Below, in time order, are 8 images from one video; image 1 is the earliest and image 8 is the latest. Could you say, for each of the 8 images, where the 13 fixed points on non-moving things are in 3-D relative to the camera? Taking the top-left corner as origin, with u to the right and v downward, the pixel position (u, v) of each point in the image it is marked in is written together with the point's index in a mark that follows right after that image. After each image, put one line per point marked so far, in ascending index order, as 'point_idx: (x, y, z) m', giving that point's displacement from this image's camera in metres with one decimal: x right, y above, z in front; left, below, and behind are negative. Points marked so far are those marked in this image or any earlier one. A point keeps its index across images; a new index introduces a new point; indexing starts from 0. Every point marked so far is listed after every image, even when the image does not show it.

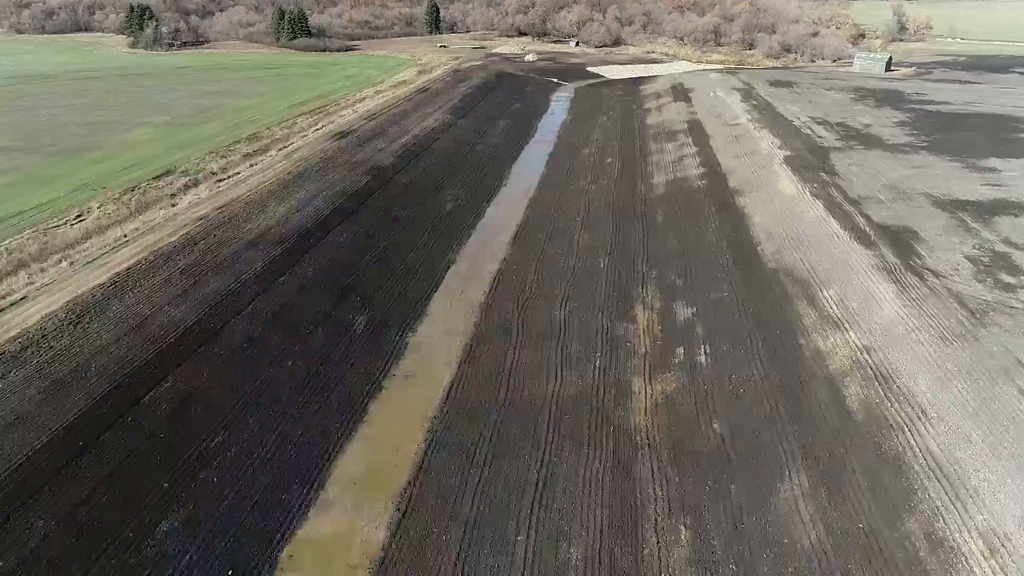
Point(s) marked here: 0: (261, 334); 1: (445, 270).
0: (-4.4, -0.8, +14.0) m
1: (-1.5, +0.4, +18.0) m
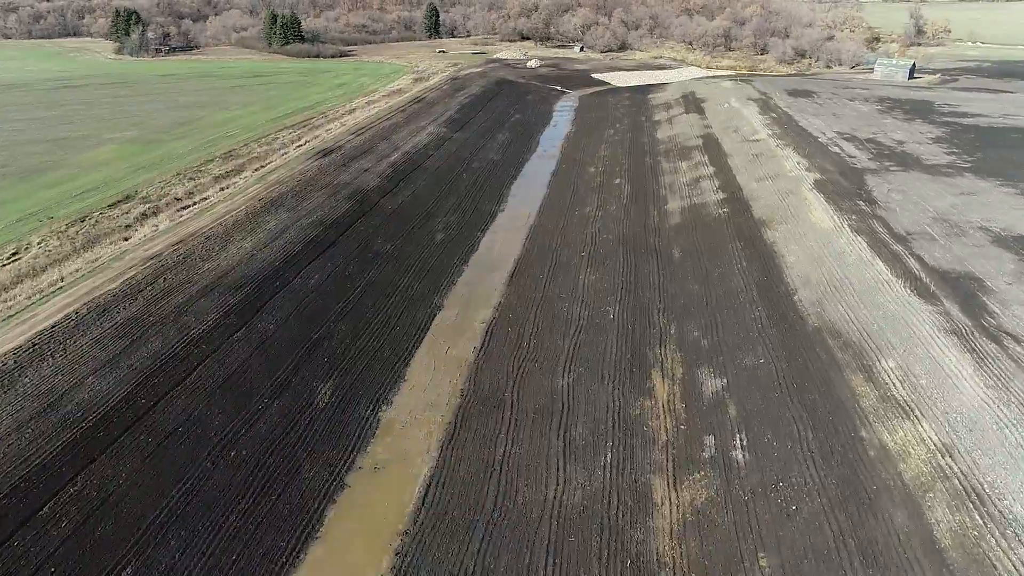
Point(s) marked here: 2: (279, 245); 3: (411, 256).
0: (-4.6, -1.8, +11.6) m
1: (-1.6, -0.6, +15.6) m
2: (-5.3, +1.0, +18.0) m
3: (-2.4, +0.7, +18.6) m
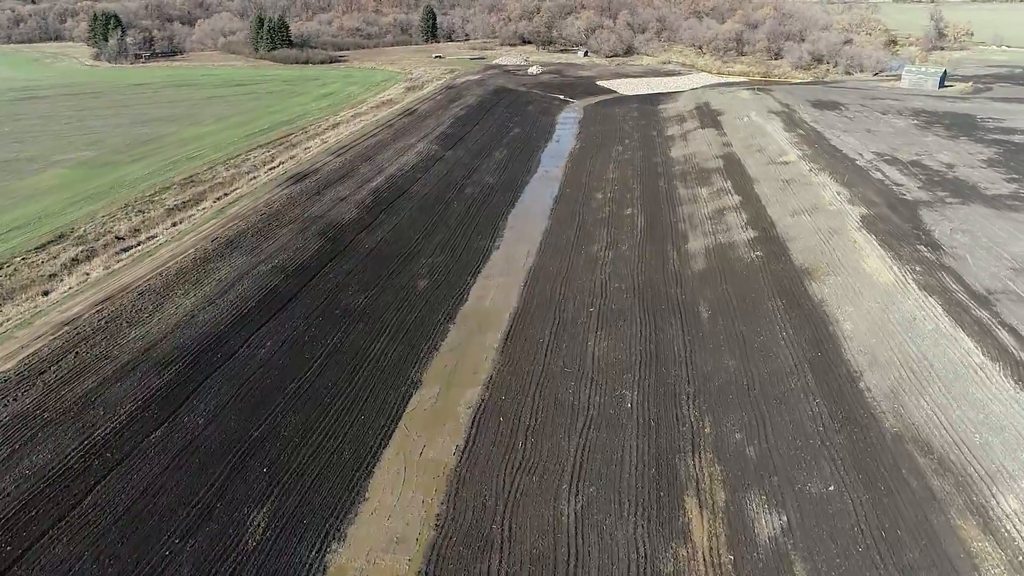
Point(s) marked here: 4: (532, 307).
0: (-4.7, -3.0, +8.7) m
1: (-1.7, -1.8, +12.6) m
2: (-5.4, -0.2, +15.0) m
3: (-2.5, -0.5, +15.6) m
4: (+0.4, -0.4, +16.0) m
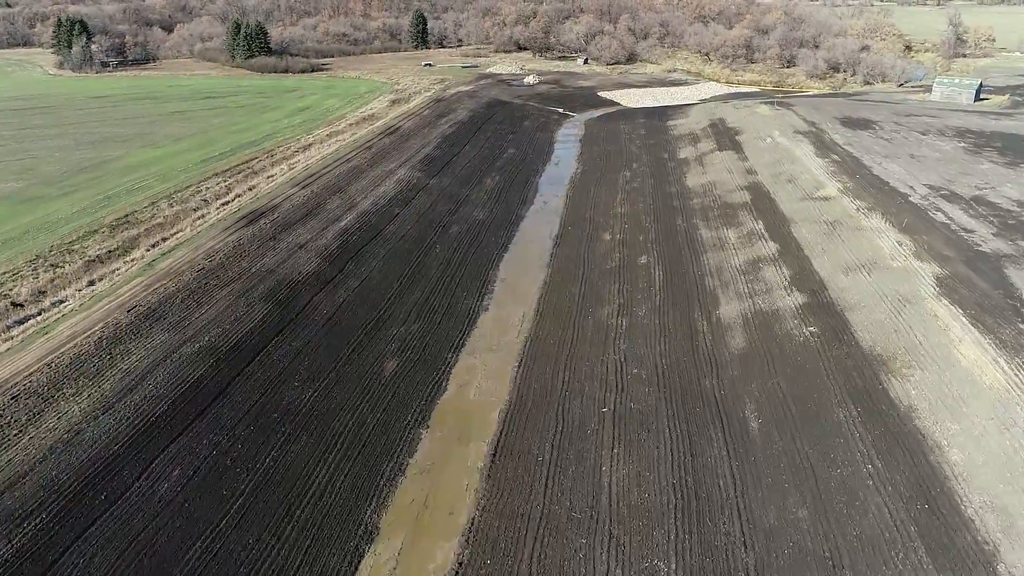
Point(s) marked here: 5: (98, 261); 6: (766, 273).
0: (-4.8, -4.5, +5.2) m
1: (-1.9, -3.2, +9.2) m
2: (-5.6, -1.7, +11.5) m
3: (-2.6, -1.9, +12.1) m
4: (+0.3, -1.8, +12.6) m
5: (-8.8, +0.6, +16.7) m
6: (+5.2, +0.3, +16.3) m
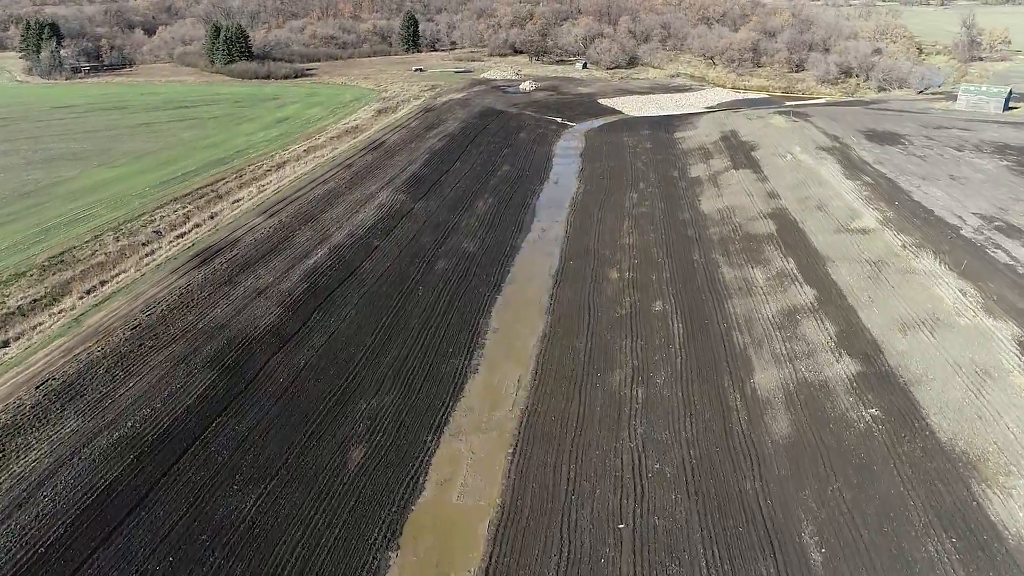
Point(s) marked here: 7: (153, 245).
0: (-4.9, -5.5, +2.7) m
1: (-1.9, -4.3, +6.6) m
2: (-5.6, -2.7, +9.0) m
3: (-2.7, -2.9, +9.6) m
4: (+0.2, -2.8, +10.0) m
5: (-8.9, -0.5, +14.2) m
6: (+5.1, -0.7, +13.8) m
7: (-8.1, +1.0, +17.9) m
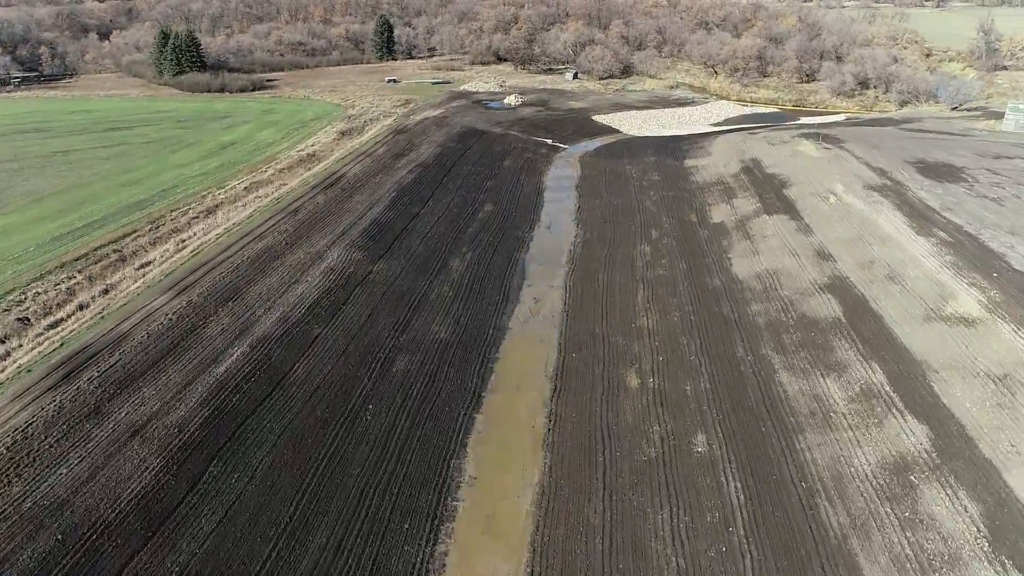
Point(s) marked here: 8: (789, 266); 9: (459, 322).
0: (-4.8, -7.4, -2.0) m
1: (-2.0, -6.1, +2.0) m
2: (-5.7, -4.6, +4.3) m
3: (-2.8, -4.8, +5.0) m
4: (+0.1, -4.7, +5.5) m
5: (-9.1, -2.4, +9.5) m
6: (+4.9, -2.5, +9.3) m
7: (-8.4, -0.9, +13.2) m
8: (+5.8, +0.4, +16.6) m
9: (-1.0, -0.7, +15.6) m
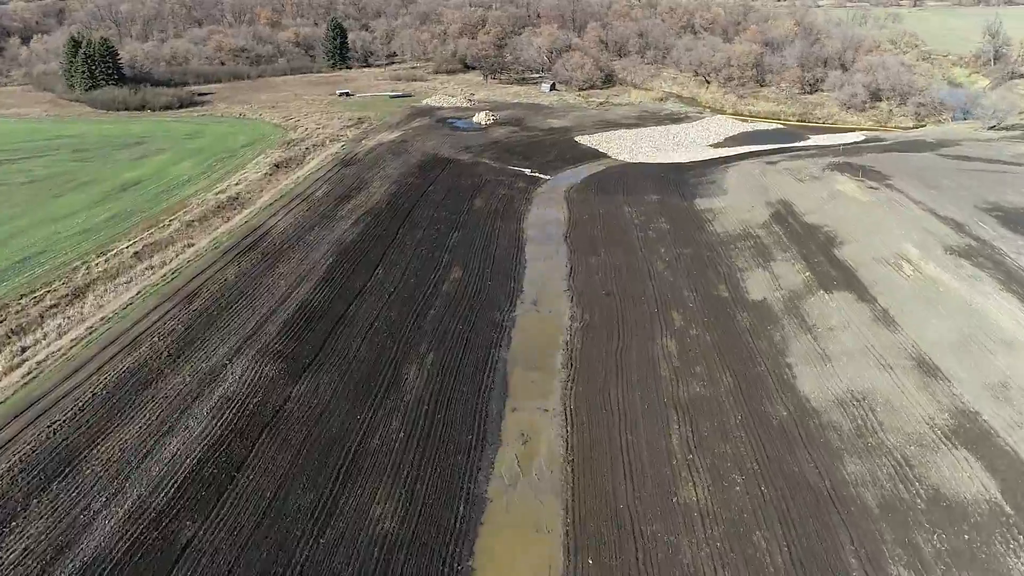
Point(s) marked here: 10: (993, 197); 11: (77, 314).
0: (-4.3, -9.5, -7.3) m
1: (-1.6, -8.2, -3.2) m
2: (-5.5, -6.7, -1.0) m
3: (-2.6, -6.9, -0.3) m
4: (+0.3, -6.7, +0.3) m
5: (-9.1, -4.5, +4.0) m
6: (+4.9, -4.5, +4.3) m
7: (-8.5, -3.1, +7.7) m
8: (+5.5, -1.5, +11.7) m
9: (-1.3, -2.7, +10.4) m
10: (+11.8, +2.3, +19.4) m
11: (-7.9, -0.5, +14.2) m
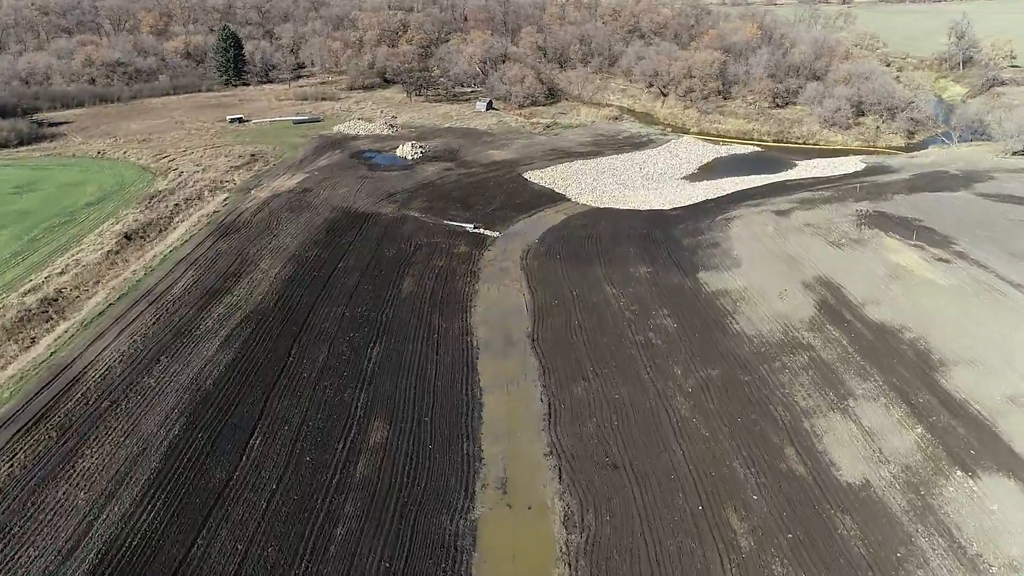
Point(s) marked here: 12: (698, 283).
0: (-2.4, -12.1, -13.7) m
1: (-0.2, -10.7, -9.4) m
2: (-4.3, -9.4, -7.6) m
3: (-1.4, -9.4, -6.5) m
4: (+1.4, -9.2, -5.7) m
5: (-8.3, -7.3, -2.9) m
6: (+5.6, -6.8, -1.3) m
7: (-8.2, -5.9, +0.9) m
8: (+5.4, -3.8, +6.0) m
9: (-1.2, -5.2, +4.2) m
10: (+10.8, +0.3, +14.3) m
11: (-8.2, -3.2, +7.4) m
12: (+3.9, 0.0, +16.1) m
